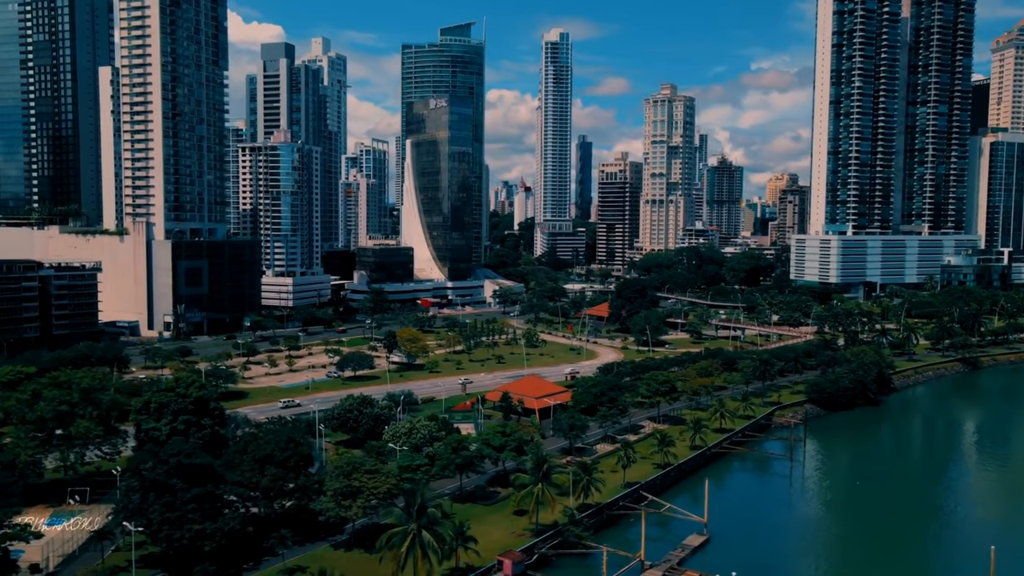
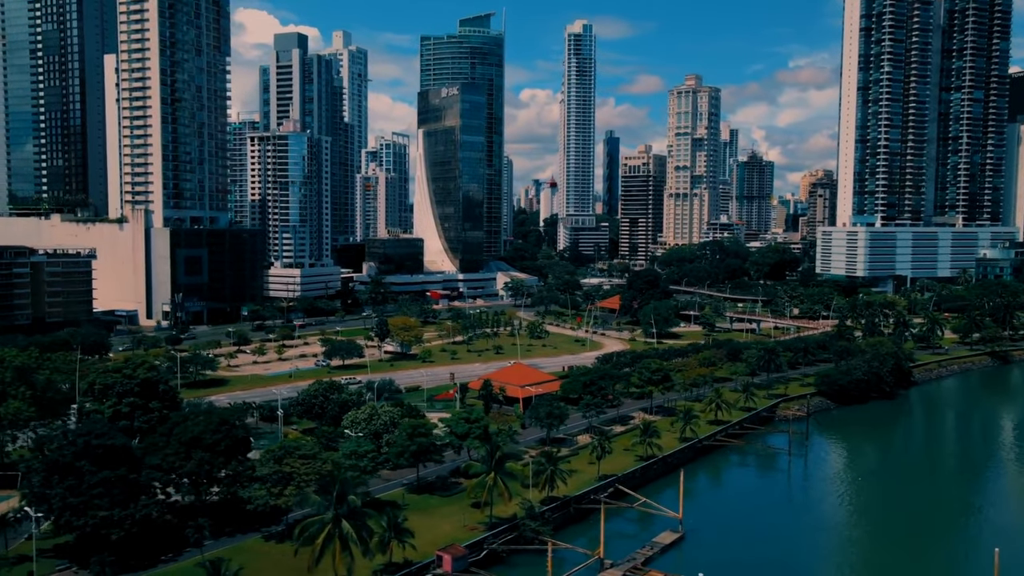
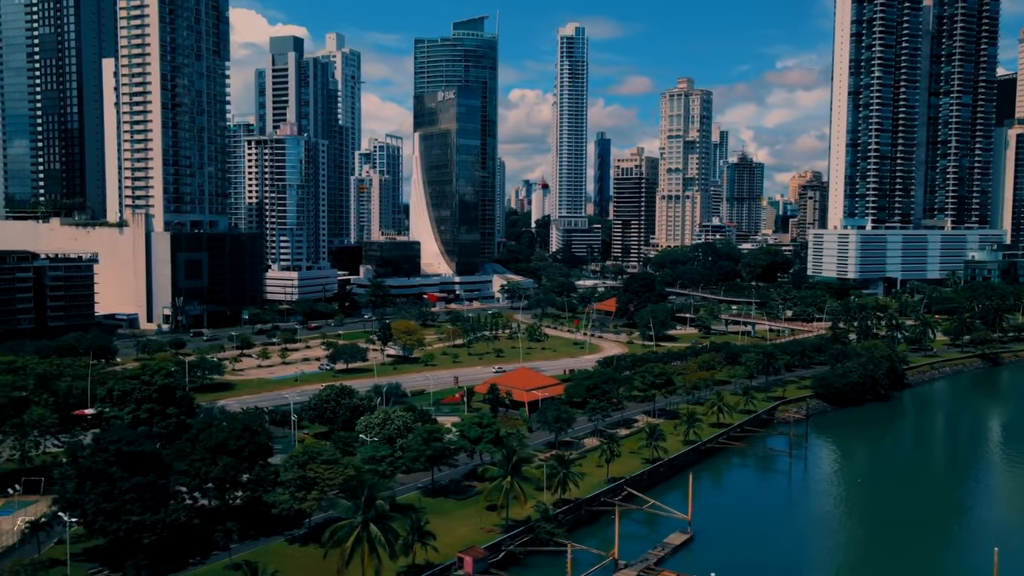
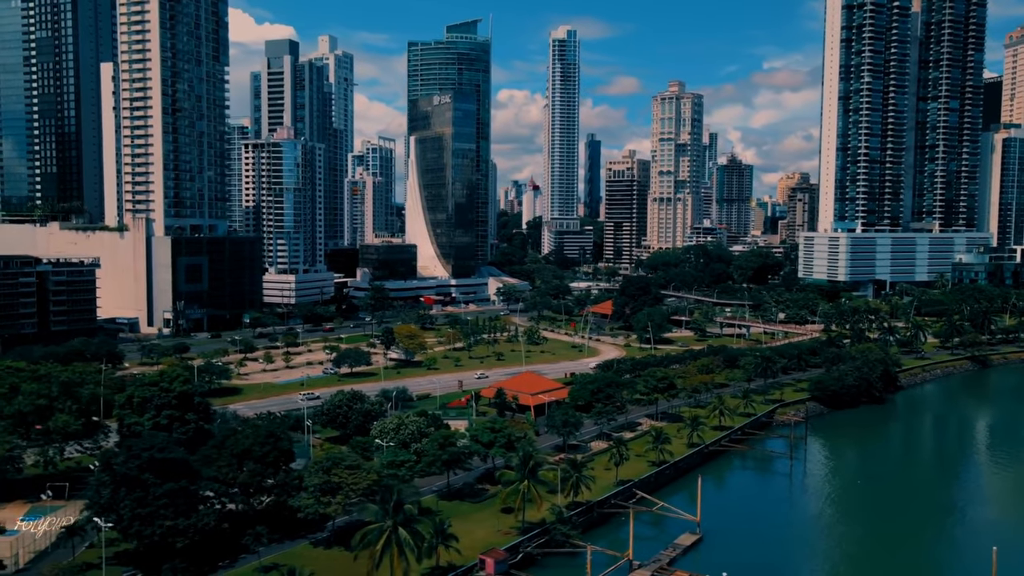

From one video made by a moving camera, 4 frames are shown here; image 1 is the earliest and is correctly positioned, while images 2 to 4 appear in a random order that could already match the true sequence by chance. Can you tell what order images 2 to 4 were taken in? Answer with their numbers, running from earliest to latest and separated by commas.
4, 3, 2
